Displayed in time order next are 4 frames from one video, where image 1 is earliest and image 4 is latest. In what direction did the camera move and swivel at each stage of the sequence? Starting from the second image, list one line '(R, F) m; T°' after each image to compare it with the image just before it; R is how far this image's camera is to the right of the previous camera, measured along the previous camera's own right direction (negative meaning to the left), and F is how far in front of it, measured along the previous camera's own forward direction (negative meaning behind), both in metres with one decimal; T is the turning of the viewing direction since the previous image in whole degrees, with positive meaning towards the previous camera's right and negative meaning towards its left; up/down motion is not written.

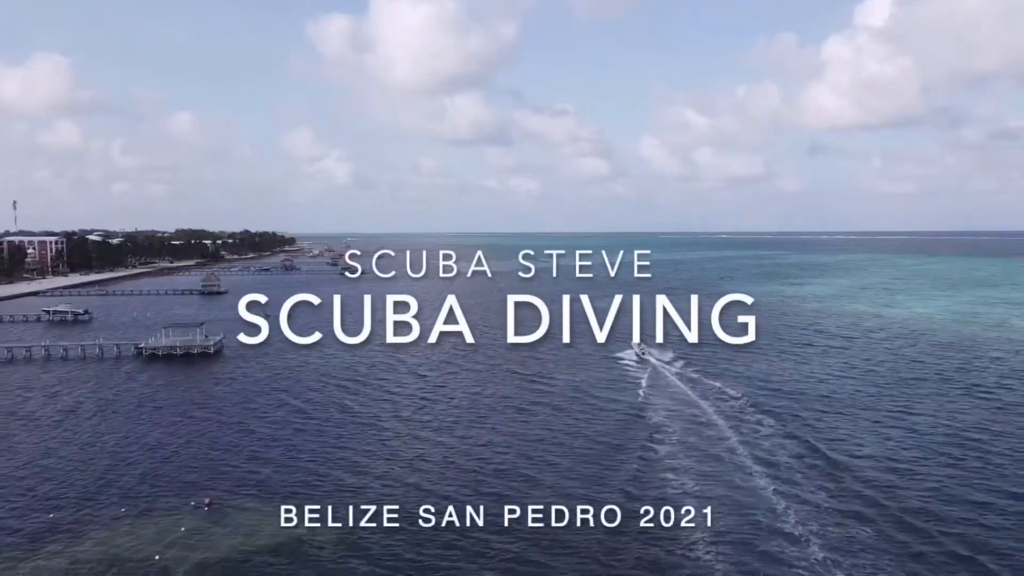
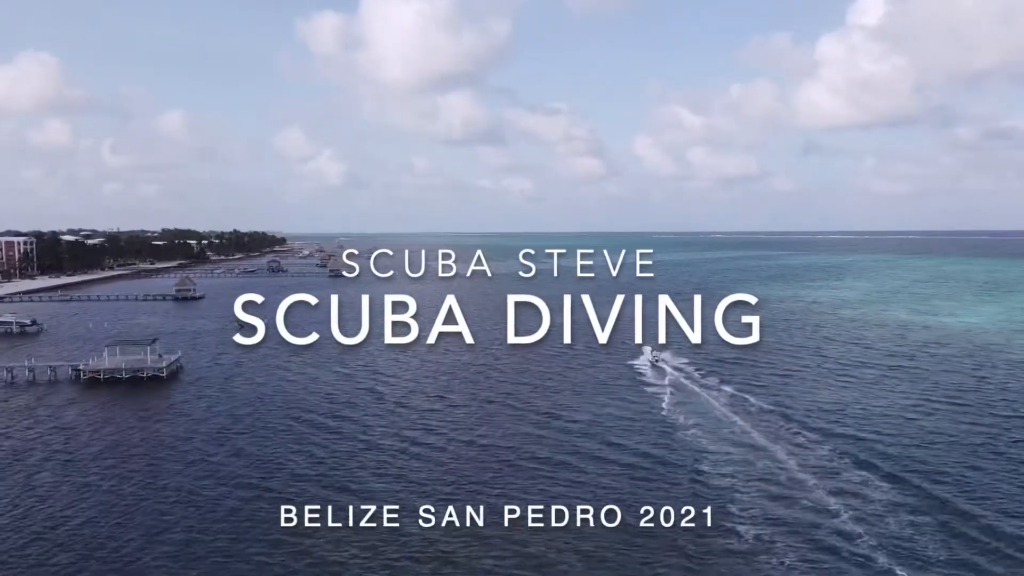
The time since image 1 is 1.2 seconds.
(0.0, +2.9) m; 0°
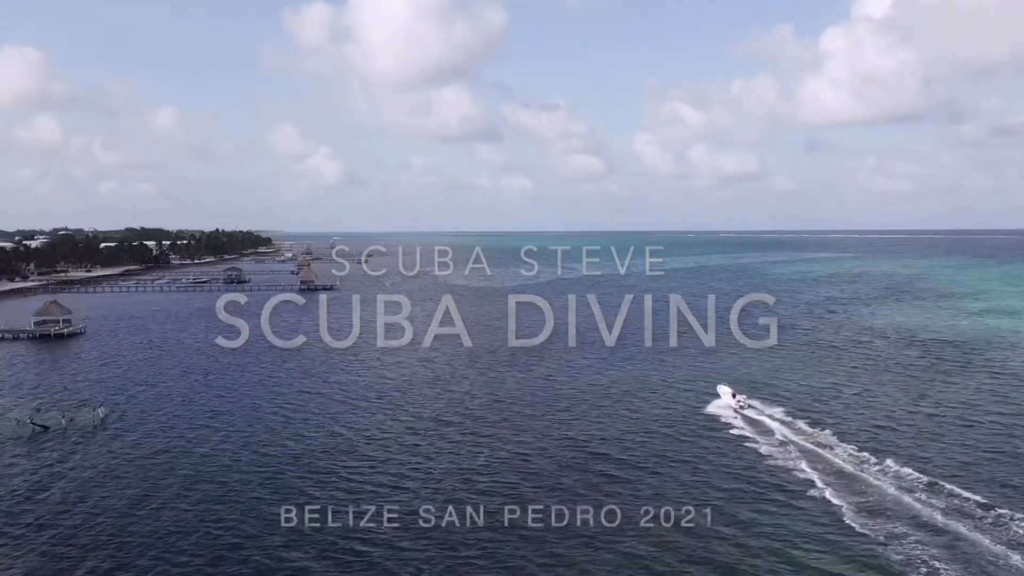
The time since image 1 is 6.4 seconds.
(-1.5, +11.7) m; 0°
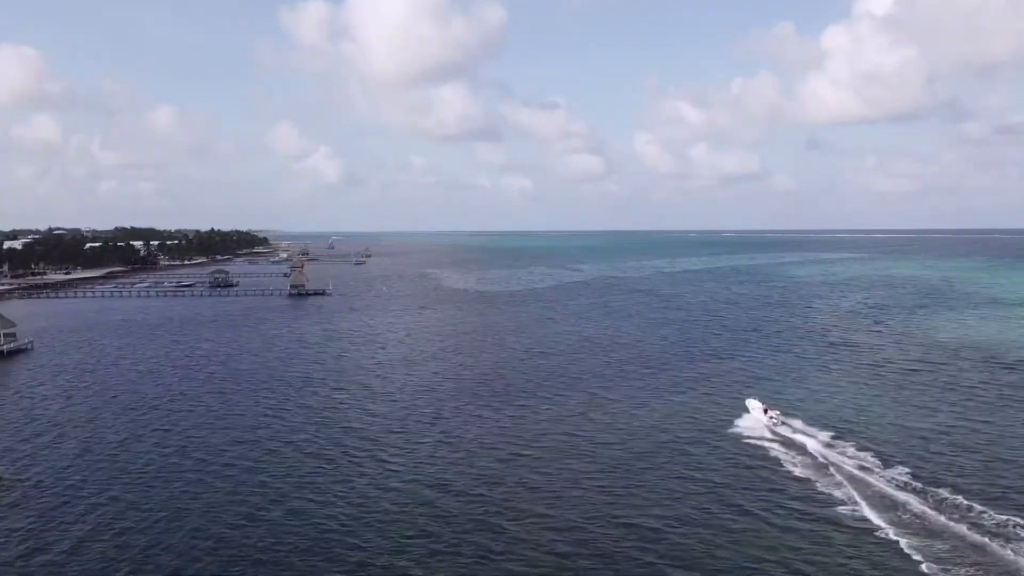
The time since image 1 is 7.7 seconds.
(-0.4, +2.9) m; 0°
